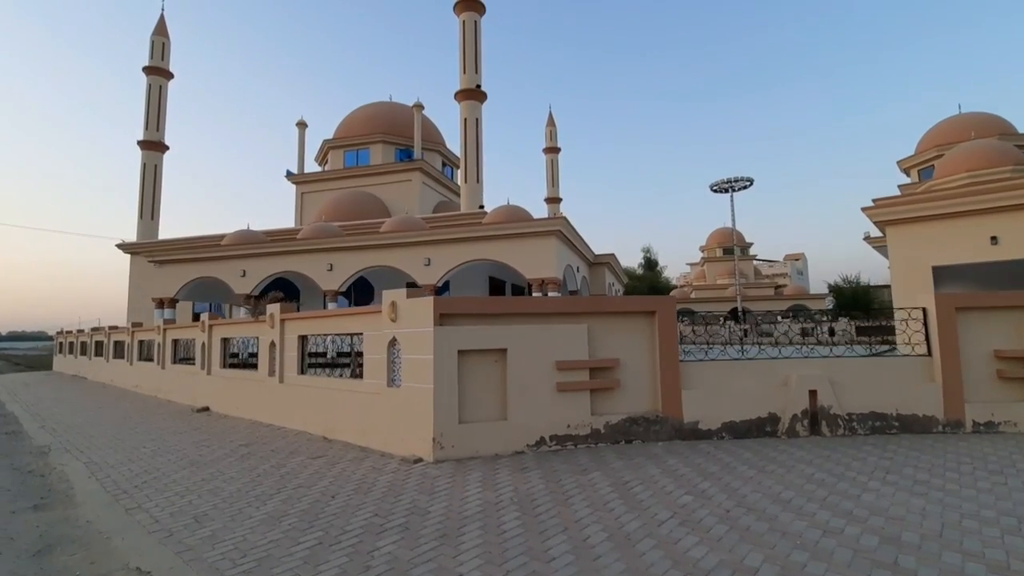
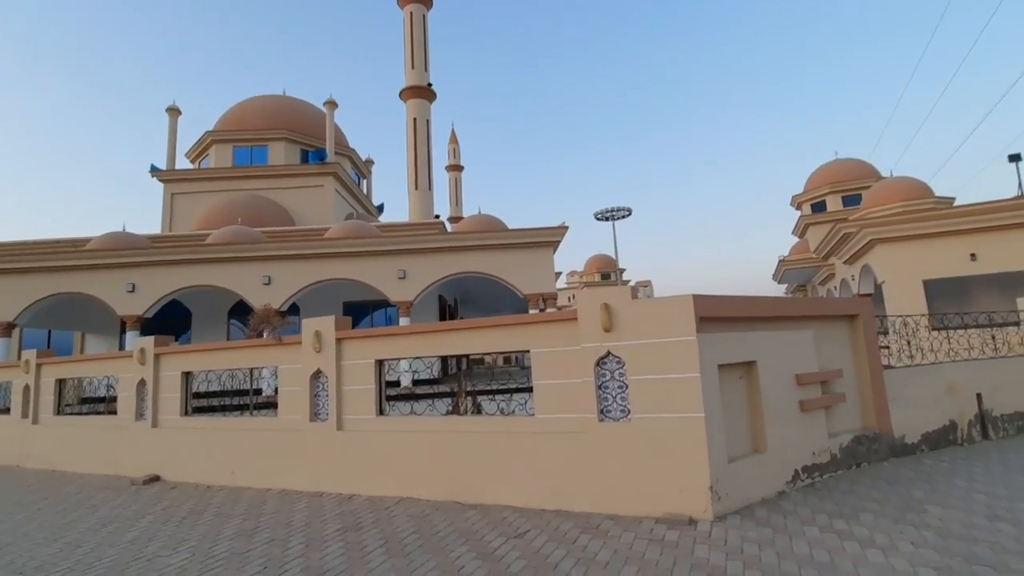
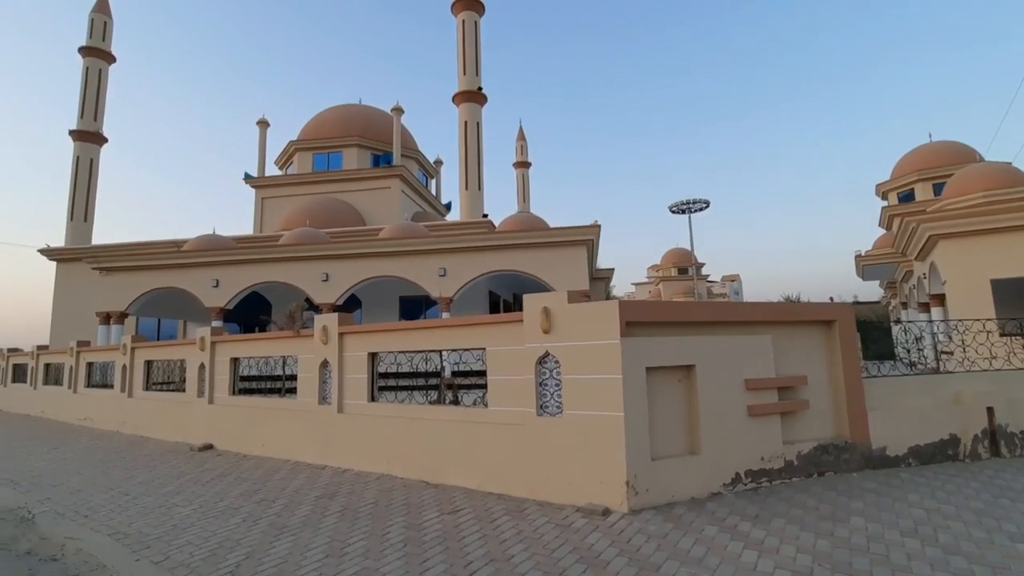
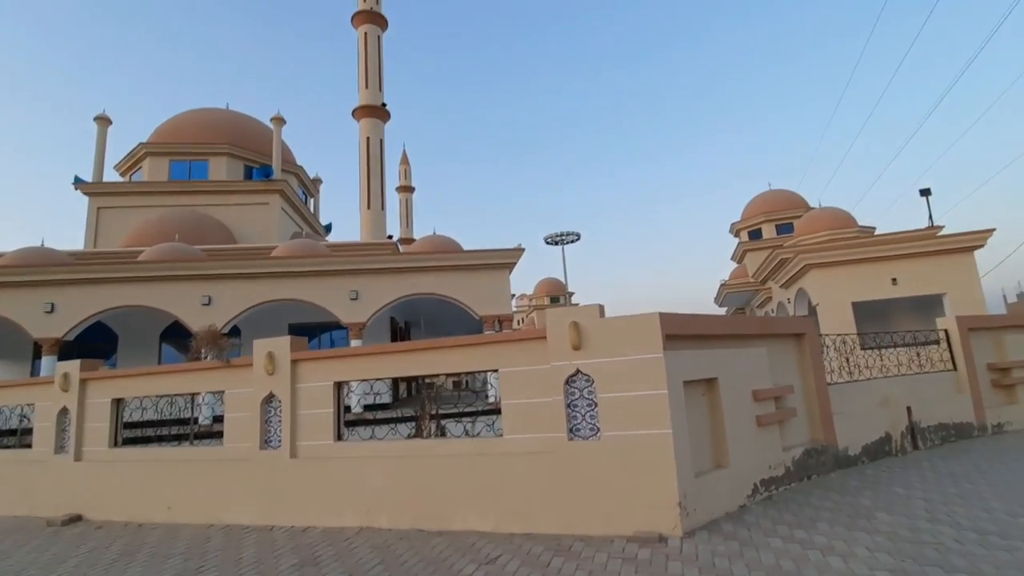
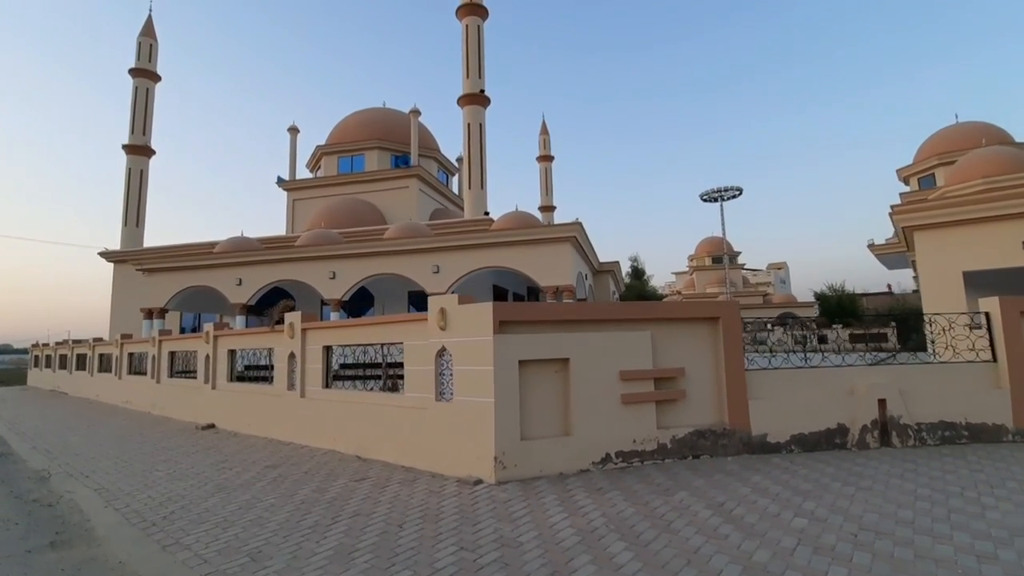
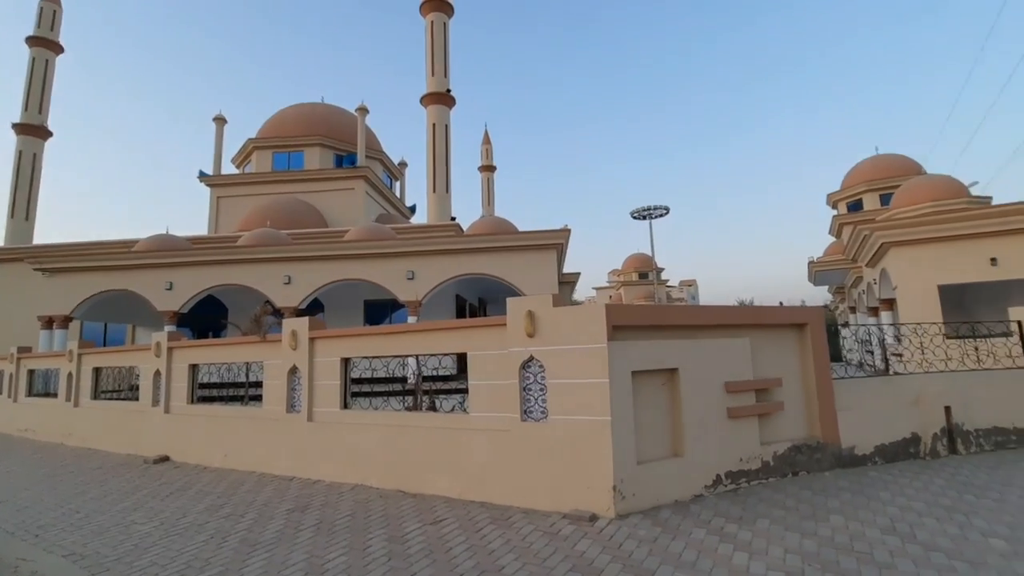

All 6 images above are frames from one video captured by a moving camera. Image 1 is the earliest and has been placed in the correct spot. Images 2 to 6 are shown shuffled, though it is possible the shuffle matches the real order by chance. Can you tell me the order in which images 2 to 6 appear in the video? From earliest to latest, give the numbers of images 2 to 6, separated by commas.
5, 3, 6, 2, 4
